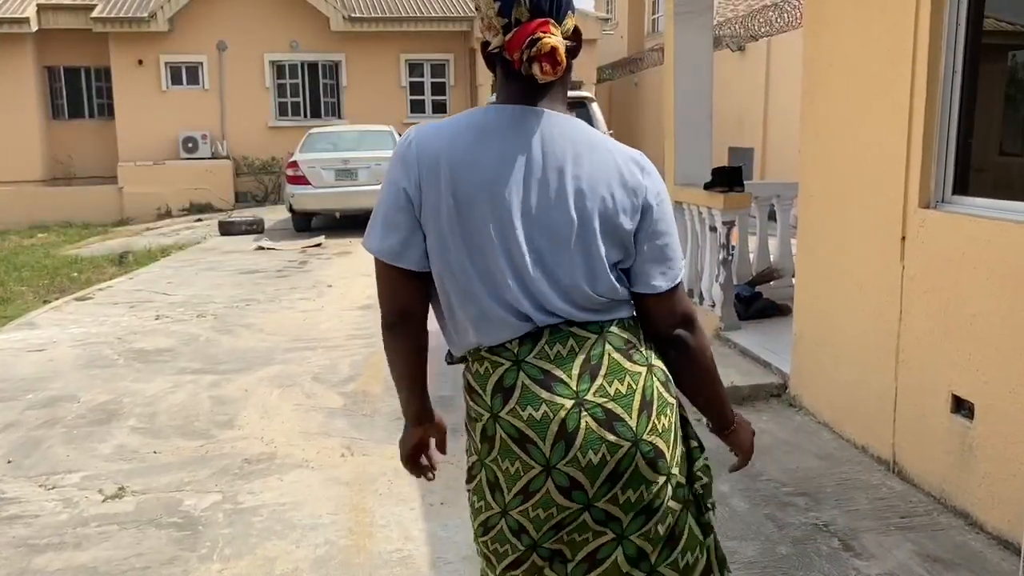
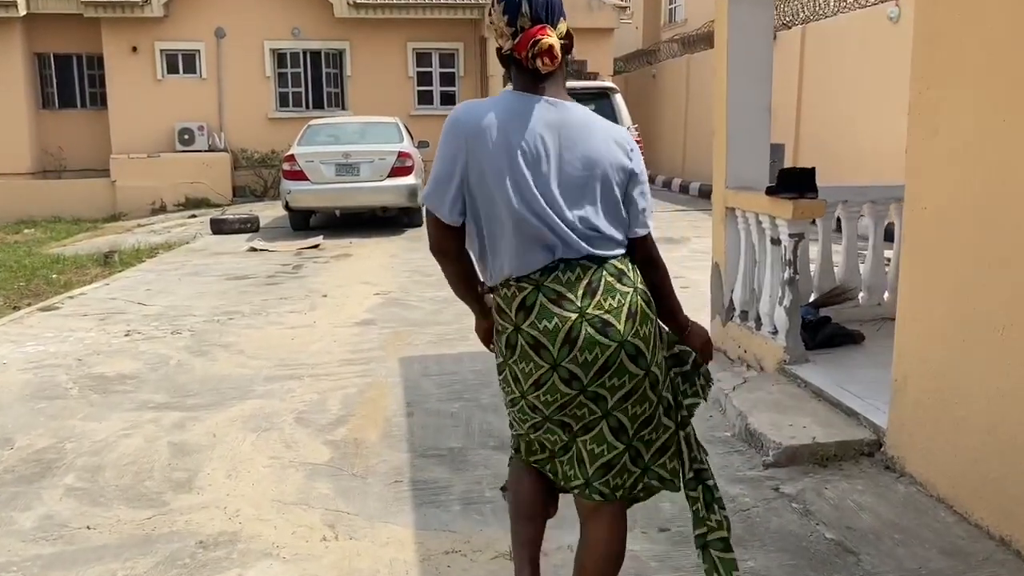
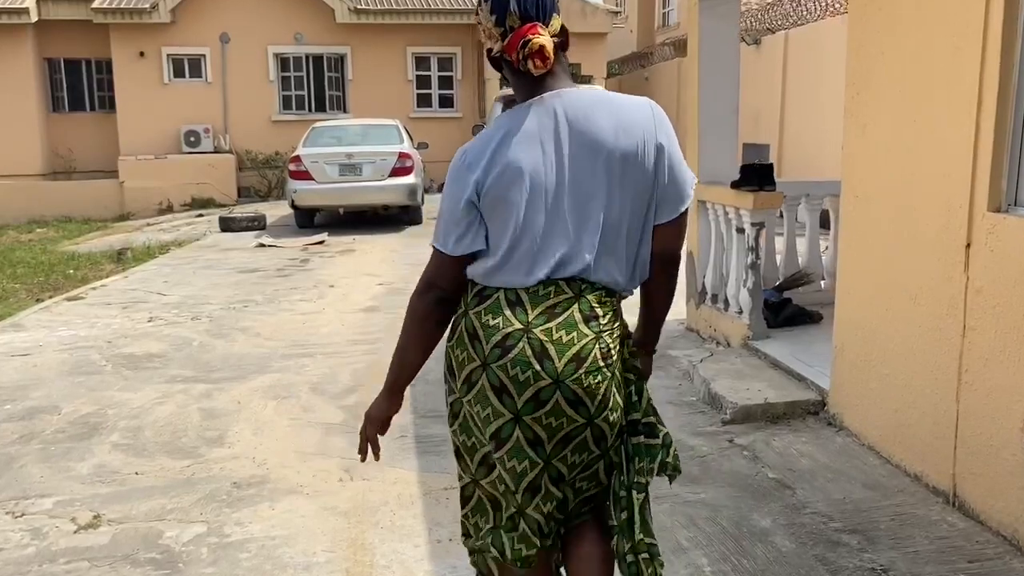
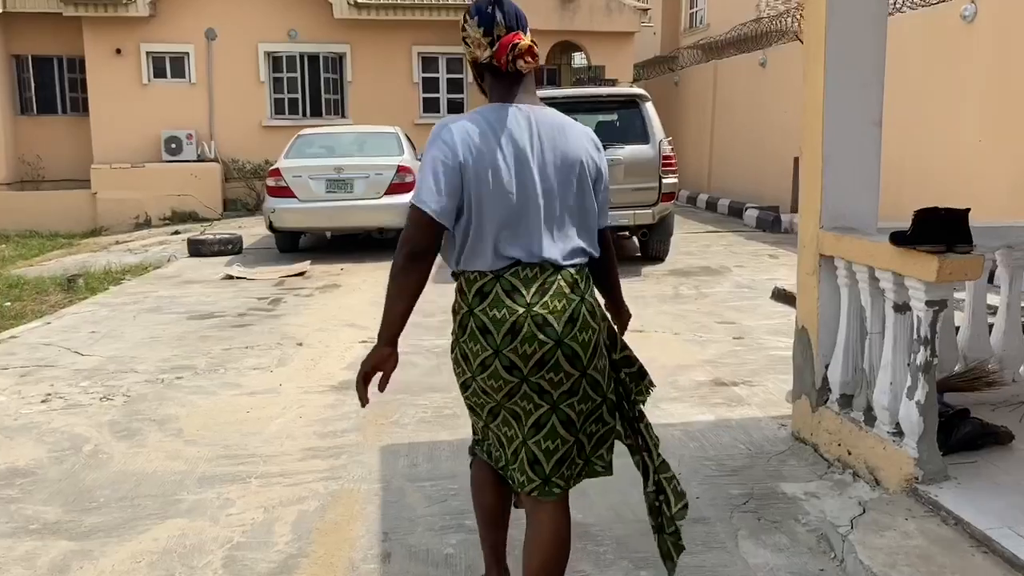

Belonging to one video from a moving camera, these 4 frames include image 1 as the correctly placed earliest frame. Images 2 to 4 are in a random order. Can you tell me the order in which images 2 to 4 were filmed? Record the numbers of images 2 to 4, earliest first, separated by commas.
3, 2, 4
